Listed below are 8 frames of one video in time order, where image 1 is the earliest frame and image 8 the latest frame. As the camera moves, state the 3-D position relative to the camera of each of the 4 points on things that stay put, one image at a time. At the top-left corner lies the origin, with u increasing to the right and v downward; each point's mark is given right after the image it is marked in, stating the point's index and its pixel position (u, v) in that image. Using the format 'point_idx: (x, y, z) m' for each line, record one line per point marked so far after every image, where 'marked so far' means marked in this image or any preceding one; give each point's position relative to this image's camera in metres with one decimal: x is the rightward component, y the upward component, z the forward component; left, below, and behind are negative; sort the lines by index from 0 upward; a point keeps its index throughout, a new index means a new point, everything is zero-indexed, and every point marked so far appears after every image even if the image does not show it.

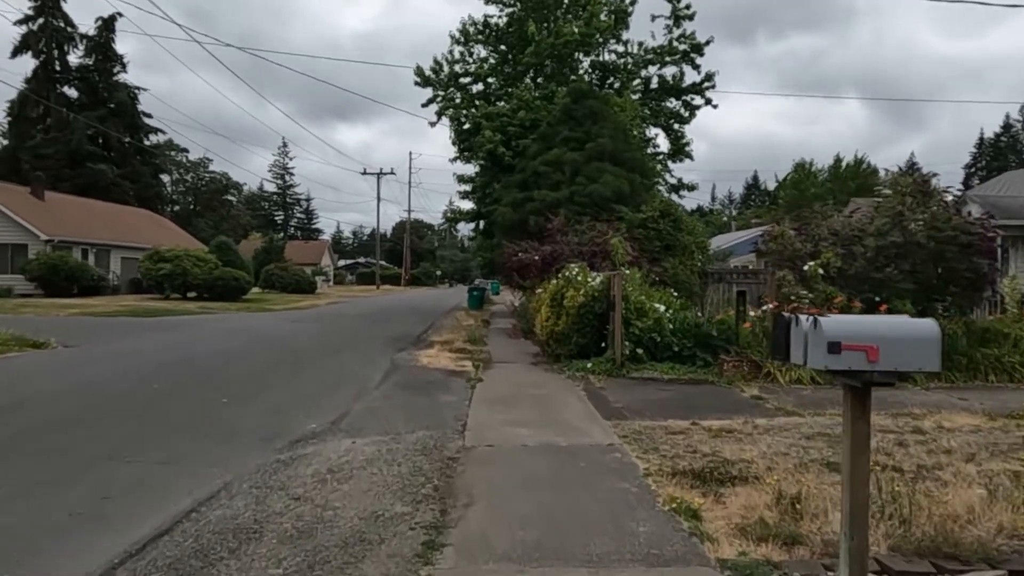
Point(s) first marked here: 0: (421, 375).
0: (-1.4, -1.3, +11.7) m
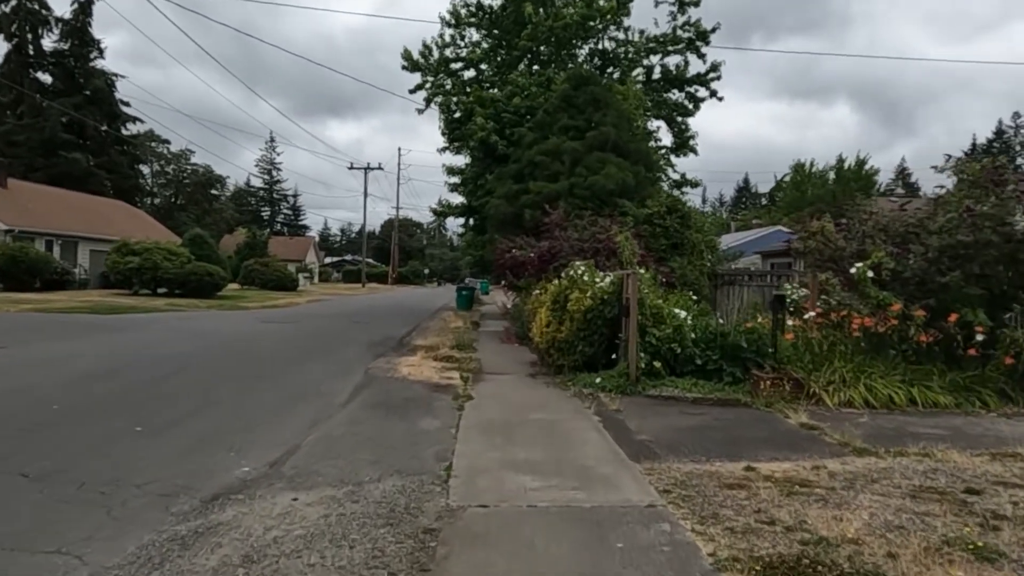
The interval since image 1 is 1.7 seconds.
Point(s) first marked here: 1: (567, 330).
0: (-1.5, -1.3, +9.8) m
1: (+0.8, -0.6, +11.1) m
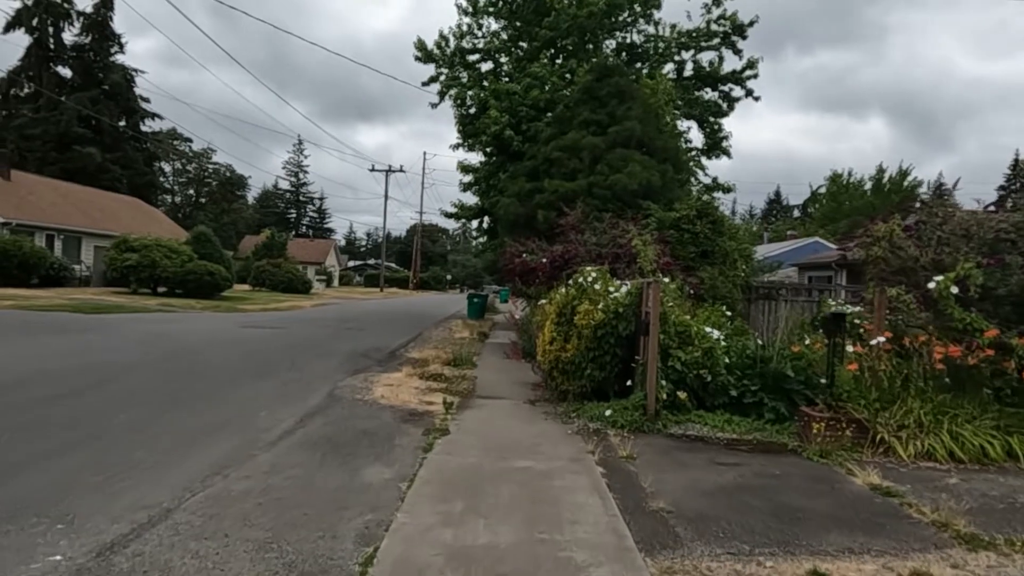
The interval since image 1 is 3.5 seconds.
0: (-1.6, -1.4, +8.0) m
1: (+0.7, -0.7, +9.2) m
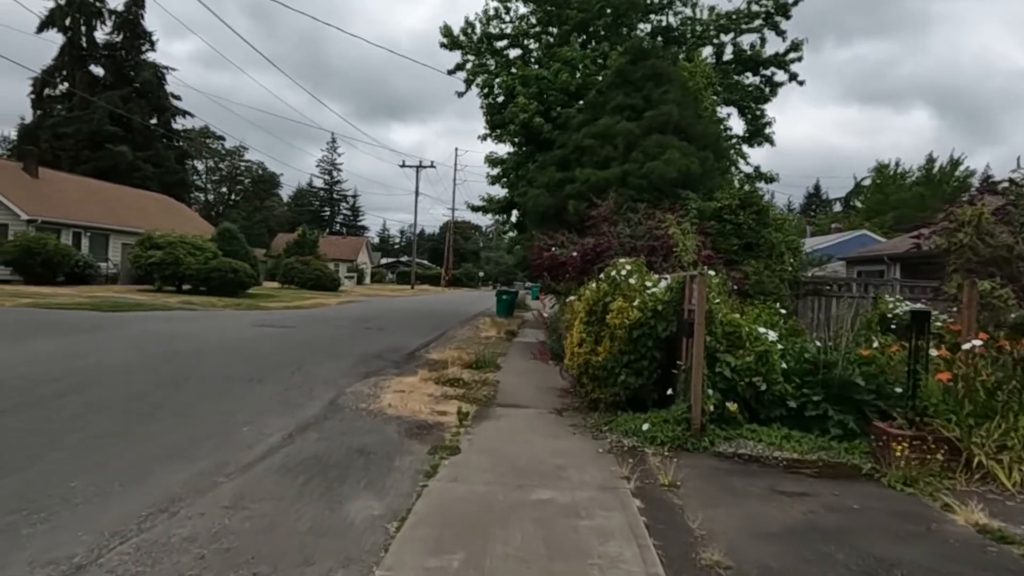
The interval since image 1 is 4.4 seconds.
0: (-1.4, -1.3, +6.9) m
1: (+1.0, -0.7, +8.1) m
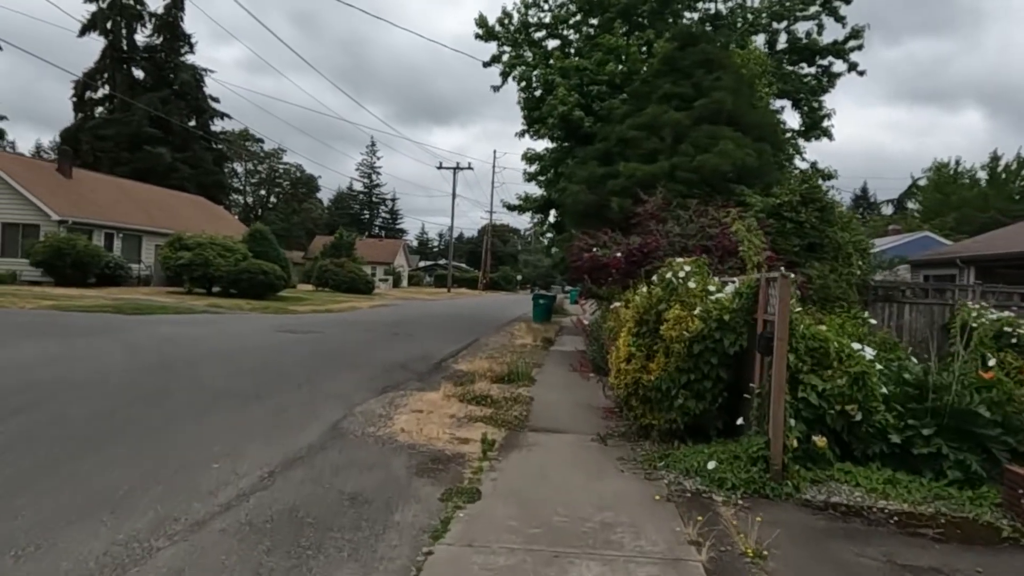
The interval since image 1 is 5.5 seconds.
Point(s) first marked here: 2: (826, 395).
0: (-1.1, -1.4, +5.7) m
1: (+1.3, -0.7, +6.7) m
2: (+2.4, -0.8, +5.8) m
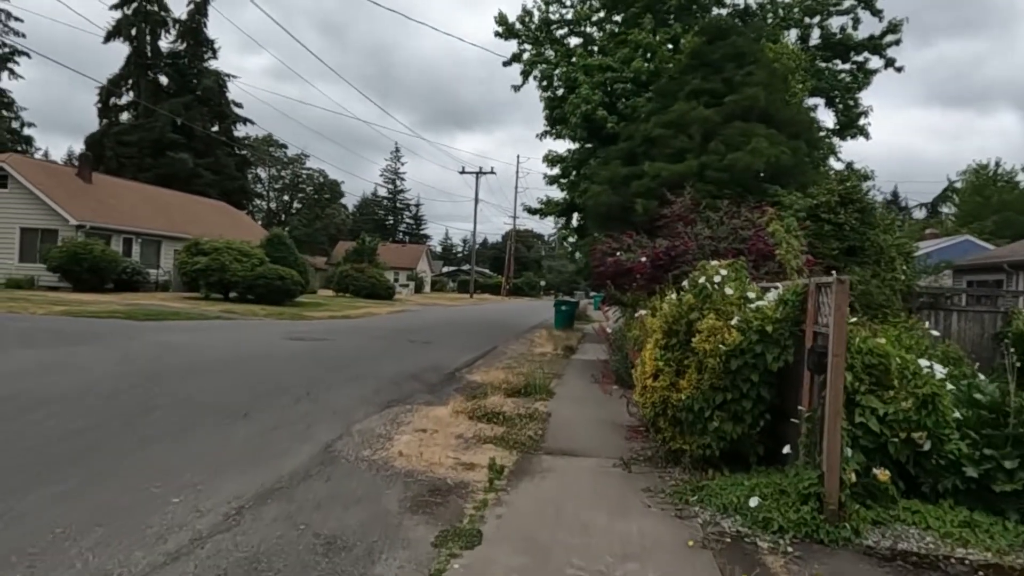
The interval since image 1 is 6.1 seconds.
0: (-1.1, -1.4, +5.0) m
1: (+1.4, -0.8, +5.9) m
2: (+2.5, -0.9, +5.0) m
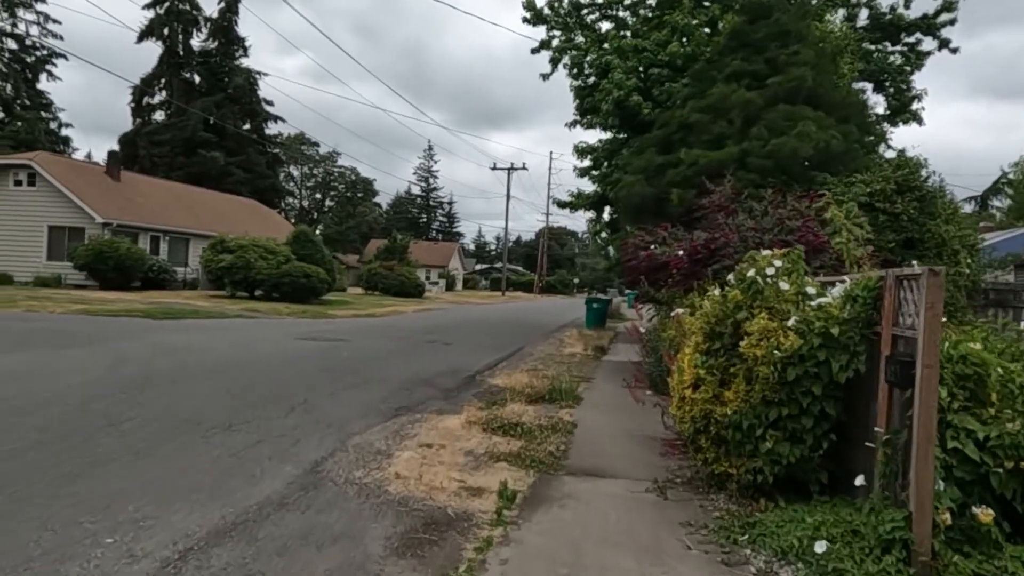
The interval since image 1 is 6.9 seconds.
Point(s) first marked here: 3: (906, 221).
0: (-1.0, -1.4, +4.1) m
1: (+1.5, -0.7, +5.0) m
2: (+2.5, -0.8, +4.0) m
3: (+5.5, +0.9, +10.3) m
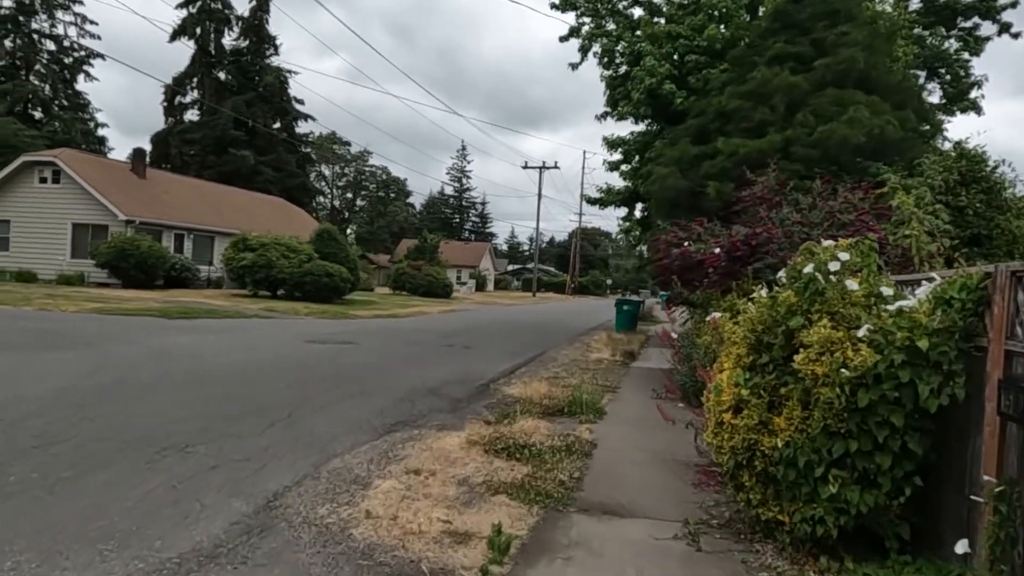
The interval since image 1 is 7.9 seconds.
0: (-1.1, -1.3, +3.2) m
1: (+1.5, -0.7, +3.9) m
2: (+2.4, -0.8, +2.9) m
3: (+5.7, +0.9, +9.1) m
